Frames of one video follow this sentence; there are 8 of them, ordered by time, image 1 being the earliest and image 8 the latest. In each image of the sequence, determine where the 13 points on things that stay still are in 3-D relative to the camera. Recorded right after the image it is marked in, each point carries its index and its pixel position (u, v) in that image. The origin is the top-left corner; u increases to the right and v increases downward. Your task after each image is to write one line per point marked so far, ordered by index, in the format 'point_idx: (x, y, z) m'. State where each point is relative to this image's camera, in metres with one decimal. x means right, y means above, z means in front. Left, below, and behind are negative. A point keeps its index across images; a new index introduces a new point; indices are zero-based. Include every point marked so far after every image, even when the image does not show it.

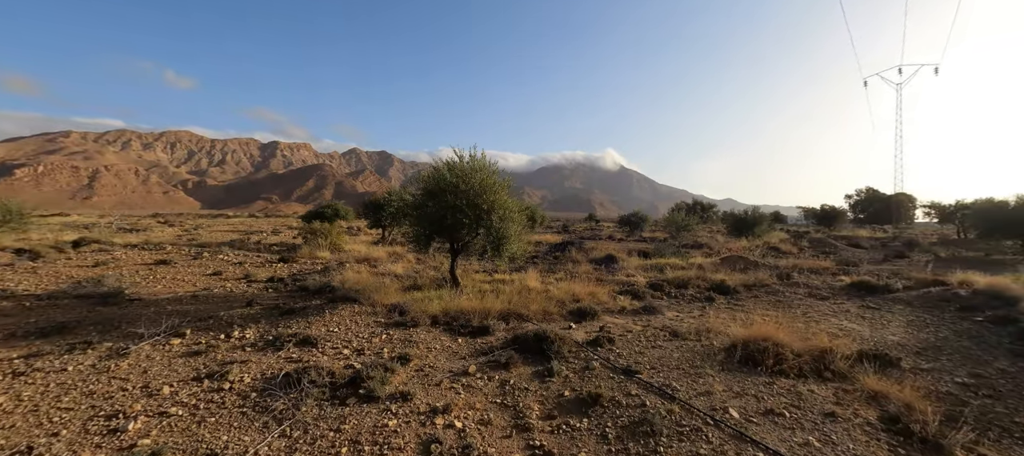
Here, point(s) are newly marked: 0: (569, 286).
0: (+1.8, -1.9, +13.5) m
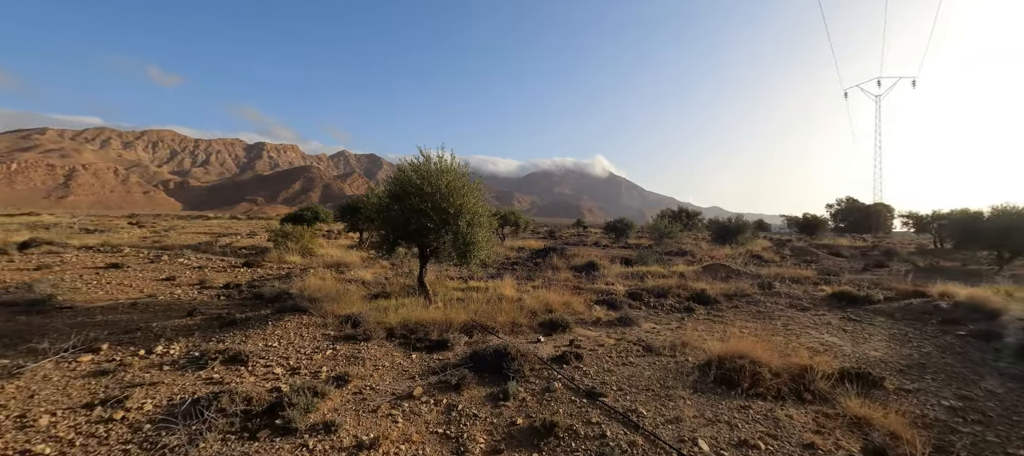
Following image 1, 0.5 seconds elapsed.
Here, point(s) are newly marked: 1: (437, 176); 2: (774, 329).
0: (+1.0, -2.0, +12.9) m
1: (-1.7, +1.2, +9.6) m
2: (+6.2, -2.4, +10.0) m
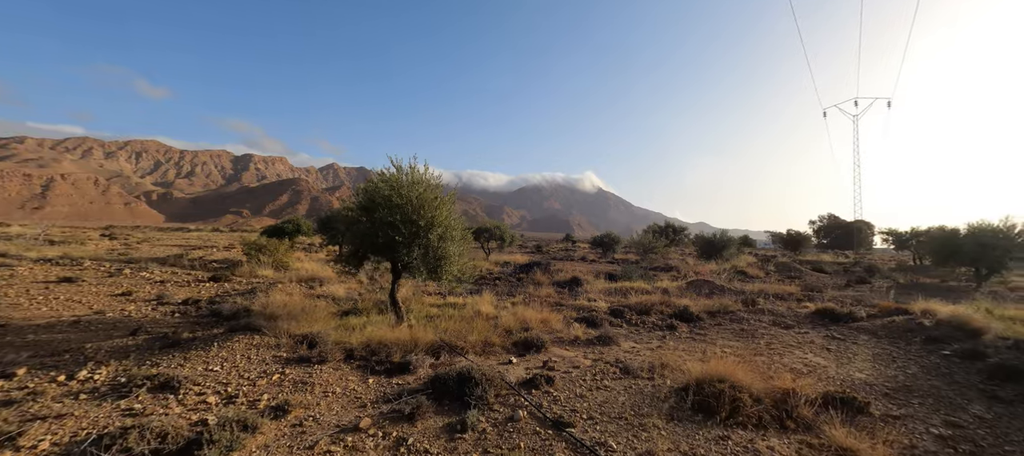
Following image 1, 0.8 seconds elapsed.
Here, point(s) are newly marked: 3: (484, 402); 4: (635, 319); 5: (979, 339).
0: (+0.3, -2.5, +12.4) m
1: (-2.3, +0.9, +9.2) m
2: (+5.6, -2.8, +9.7) m
3: (-0.4, -2.3, +5.6) m
4: (+3.7, -2.8, +12.7) m
5: (+11.1, -2.6, +10.0) m
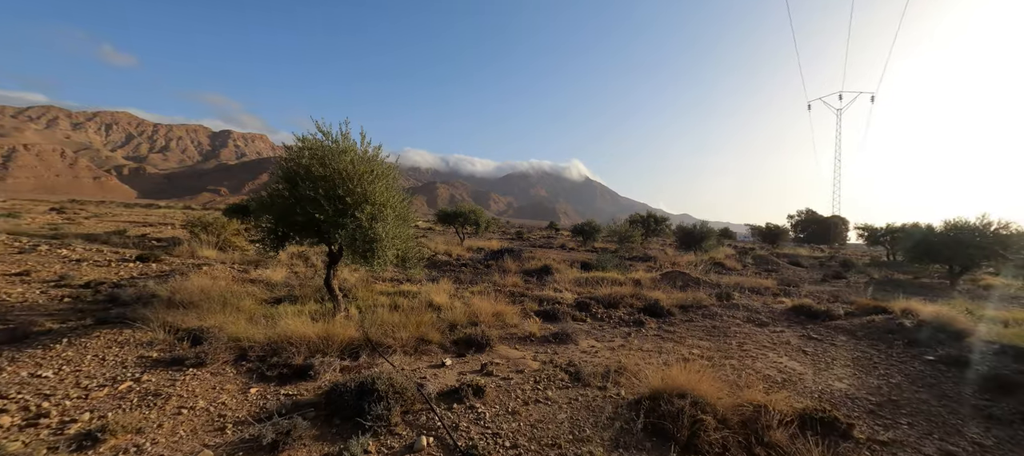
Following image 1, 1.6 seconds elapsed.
0: (-0.9, -2.0, +11.3) m
1: (-3.3, +1.4, +7.8) m
2: (+4.5, -2.5, +8.7) m
3: (-1.3, -2.0, +4.4) m
4: (+2.5, -2.4, +11.7) m
5: (+10.0, -2.5, +9.3) m
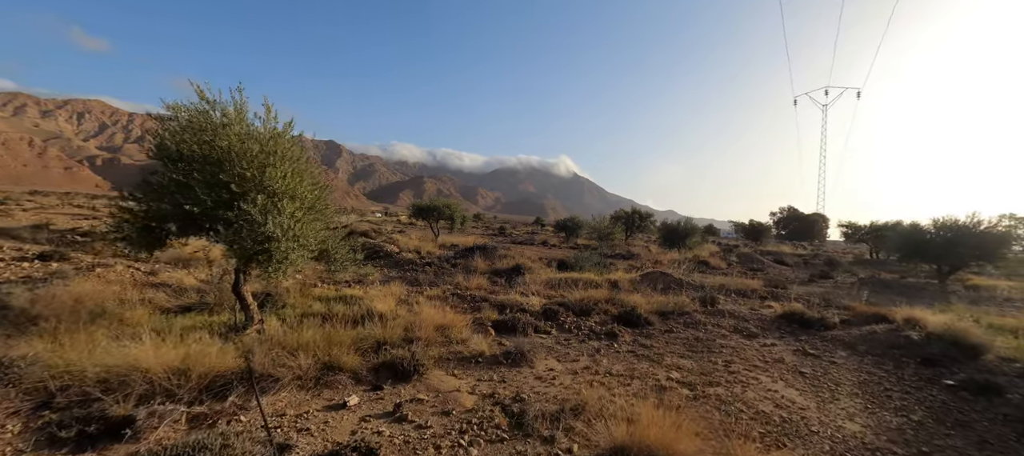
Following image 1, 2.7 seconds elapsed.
0: (-2.0, -1.9, +9.7) m
1: (-4.2, +1.4, +6.1) m
2: (+3.5, -2.5, +7.3) m
3: (-2.2, -2.0, +2.8) m
4: (+1.4, -2.3, +10.2) m
5: (+9.0, -2.5, +8.1) m
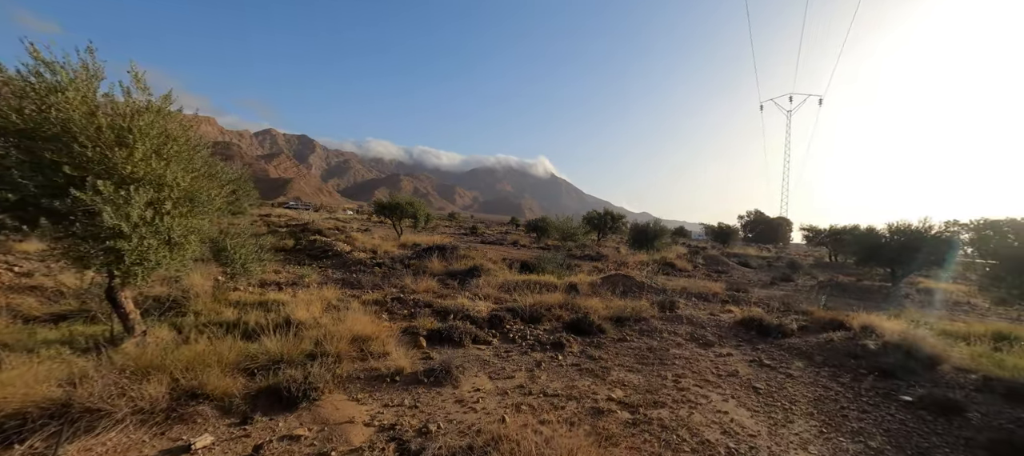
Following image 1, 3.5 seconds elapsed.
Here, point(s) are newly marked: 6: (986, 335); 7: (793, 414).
0: (-3.3, -1.9, +8.7) m
1: (-5.3, +1.5, +5.0) m
2: (+2.3, -2.5, +6.6) m
3: (-3.1, -2.0, +1.8) m
4: (0.0, -2.3, +9.3) m
5: (+7.7, -2.6, +7.6) m
6: (+11.8, -2.7, +10.5) m
7: (+4.0, -2.6, +6.0) m
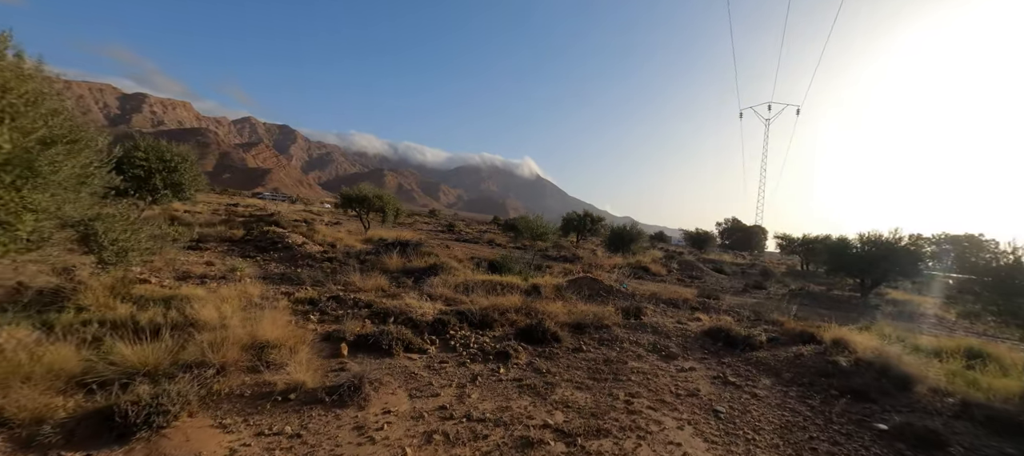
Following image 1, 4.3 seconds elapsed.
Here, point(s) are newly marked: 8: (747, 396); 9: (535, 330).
0: (-4.4, -1.6, +7.5) m
1: (-6.1, +1.8, +3.7) m
2: (+1.3, -2.5, +5.7) m
3: (-3.9, -1.8, +0.6) m
4: (-1.1, -2.2, +8.3) m
5: (+6.7, -2.8, +7.0) m
6: (+10.6, -2.9, +9.9) m
7: (+3.0, -2.6, +5.2) m
8: (+3.8, -2.7, +6.8) m
9: (+0.5, -2.2, +9.1) m
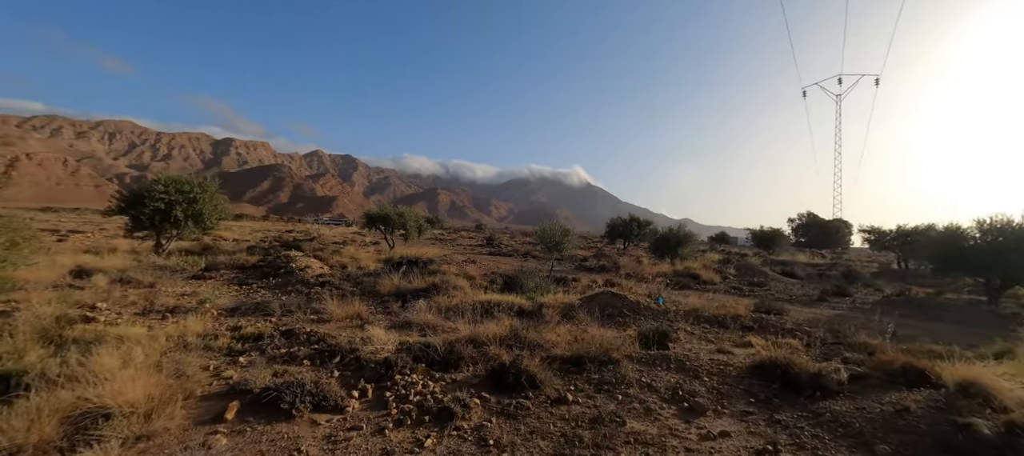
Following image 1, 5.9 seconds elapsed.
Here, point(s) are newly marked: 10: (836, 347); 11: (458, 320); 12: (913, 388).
0: (-5.1, -2.0, +6.0) m
1: (-7.5, +1.4, +2.6) m
2: (+0.3, -2.5, +3.4) m
3: (-5.5, -2.0, -0.9) m
4: (-1.7, -2.4, +6.3) m
5: (+5.8, -2.5, +3.9) m
6: (+10.1, -2.5, +6.3) m
7: (+2.0, -2.5, +2.7) m
8: (+2.9, -2.6, +4.1) m
9: (0.0, -2.4, +6.9) m
10: (+6.8, -2.5, +8.9) m
11: (-1.1, -2.2, +10.0) m
12: (+6.0, -2.4, +6.3) m
